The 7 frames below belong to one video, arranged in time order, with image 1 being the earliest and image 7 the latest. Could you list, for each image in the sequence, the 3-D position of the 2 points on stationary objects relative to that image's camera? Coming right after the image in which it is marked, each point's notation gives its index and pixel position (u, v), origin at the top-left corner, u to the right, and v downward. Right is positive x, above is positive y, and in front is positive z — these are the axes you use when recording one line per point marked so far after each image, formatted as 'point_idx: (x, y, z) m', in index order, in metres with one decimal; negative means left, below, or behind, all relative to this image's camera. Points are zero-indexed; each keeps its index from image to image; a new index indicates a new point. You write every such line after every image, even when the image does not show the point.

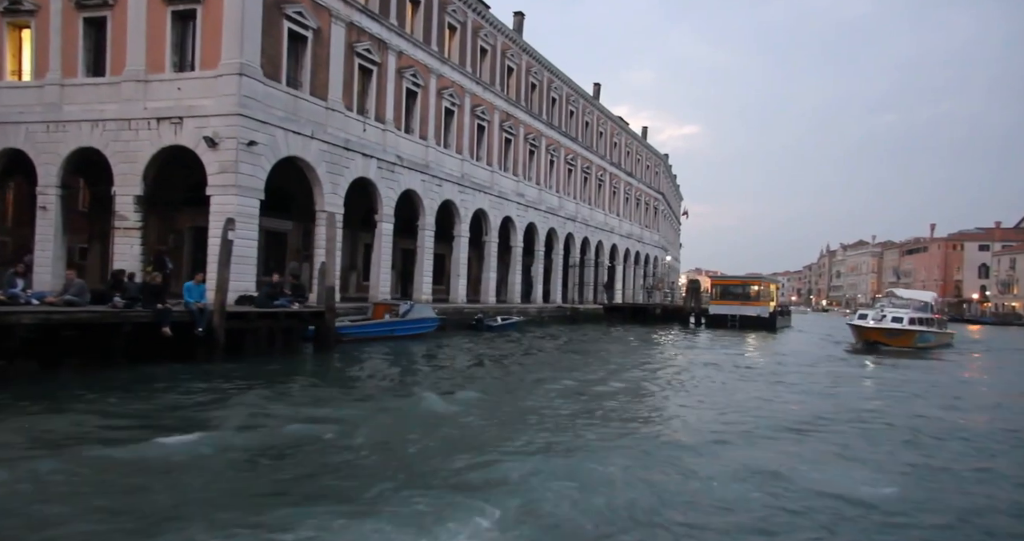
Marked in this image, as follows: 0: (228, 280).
0: (-5.2, -0.2, +12.7) m
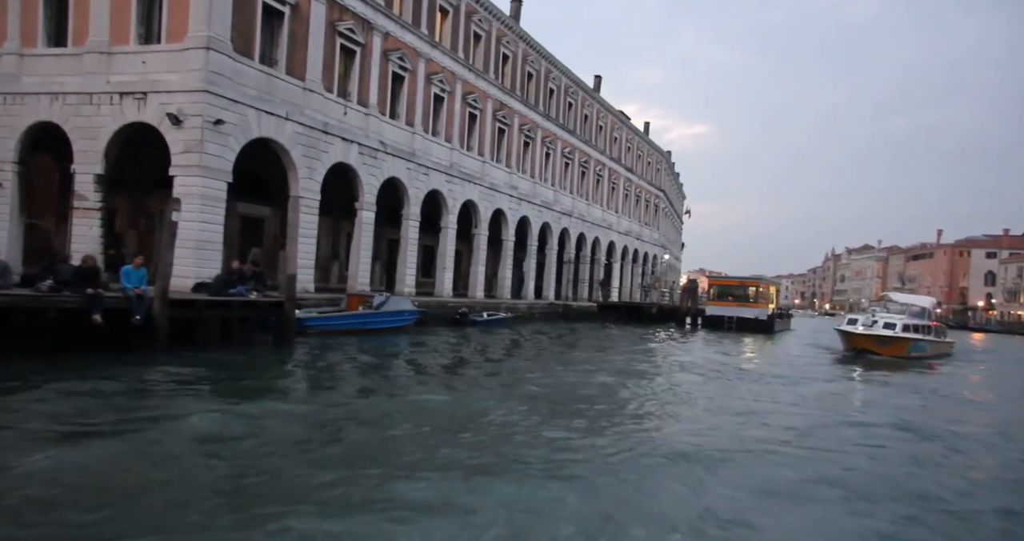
0: (-5.8, +0.1, +11.8) m
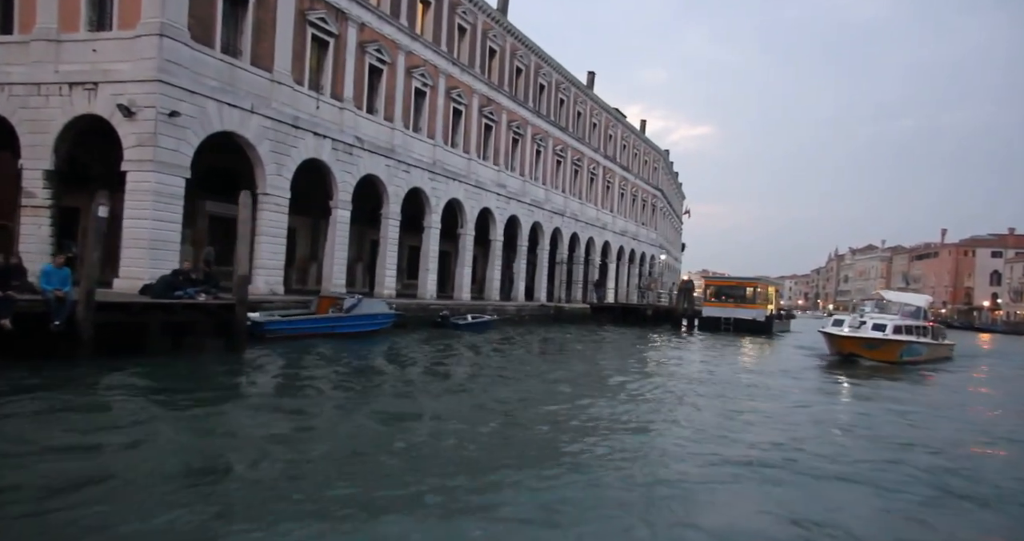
0: (-6.4, +0.1, +10.8) m
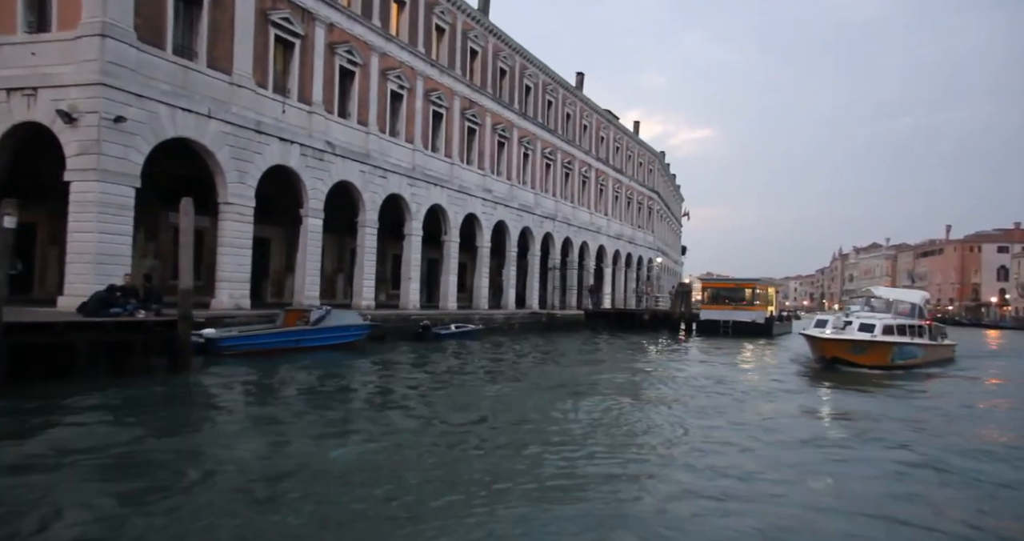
0: (-7.1, -0.2, +9.8) m
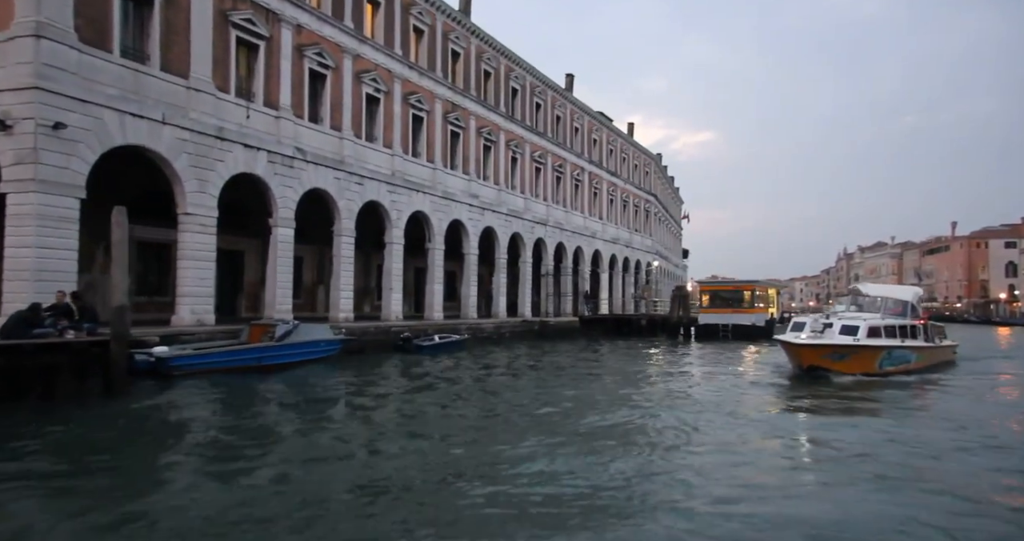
0: (-7.7, -0.4, +8.8) m
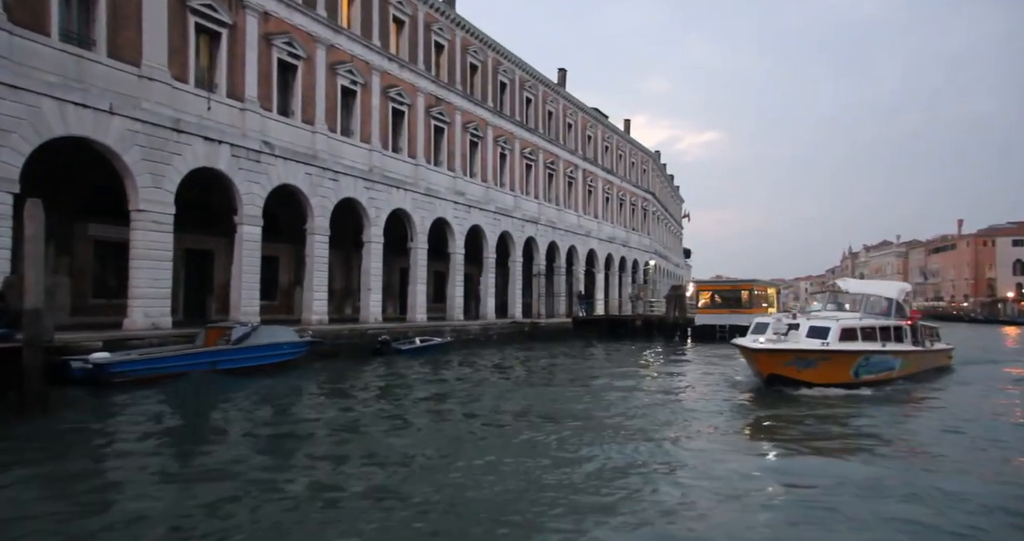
0: (-8.4, -0.4, +7.8) m
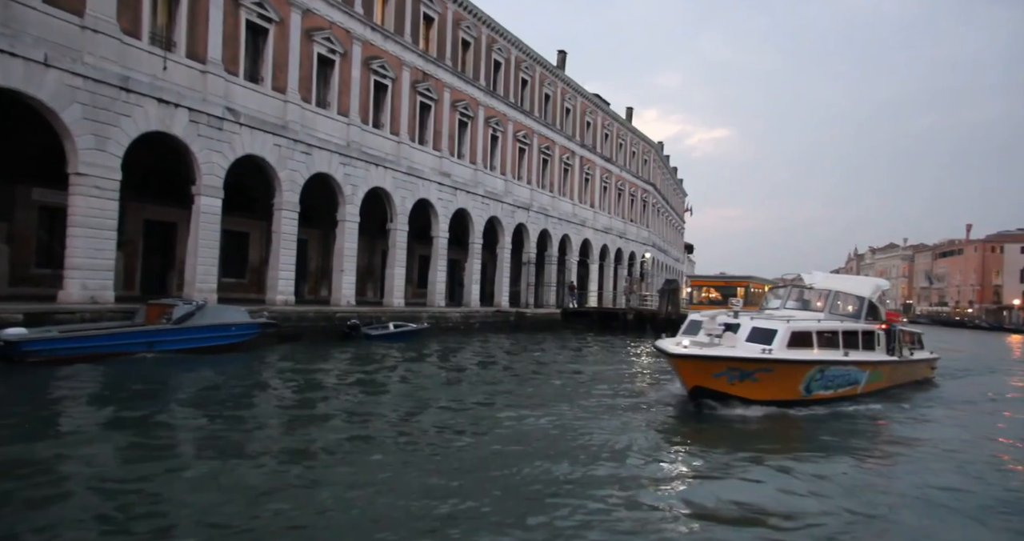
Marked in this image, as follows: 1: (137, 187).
0: (-9.2, +0.2, +6.5) m
1: (-10.7, +2.4, +19.8) m
